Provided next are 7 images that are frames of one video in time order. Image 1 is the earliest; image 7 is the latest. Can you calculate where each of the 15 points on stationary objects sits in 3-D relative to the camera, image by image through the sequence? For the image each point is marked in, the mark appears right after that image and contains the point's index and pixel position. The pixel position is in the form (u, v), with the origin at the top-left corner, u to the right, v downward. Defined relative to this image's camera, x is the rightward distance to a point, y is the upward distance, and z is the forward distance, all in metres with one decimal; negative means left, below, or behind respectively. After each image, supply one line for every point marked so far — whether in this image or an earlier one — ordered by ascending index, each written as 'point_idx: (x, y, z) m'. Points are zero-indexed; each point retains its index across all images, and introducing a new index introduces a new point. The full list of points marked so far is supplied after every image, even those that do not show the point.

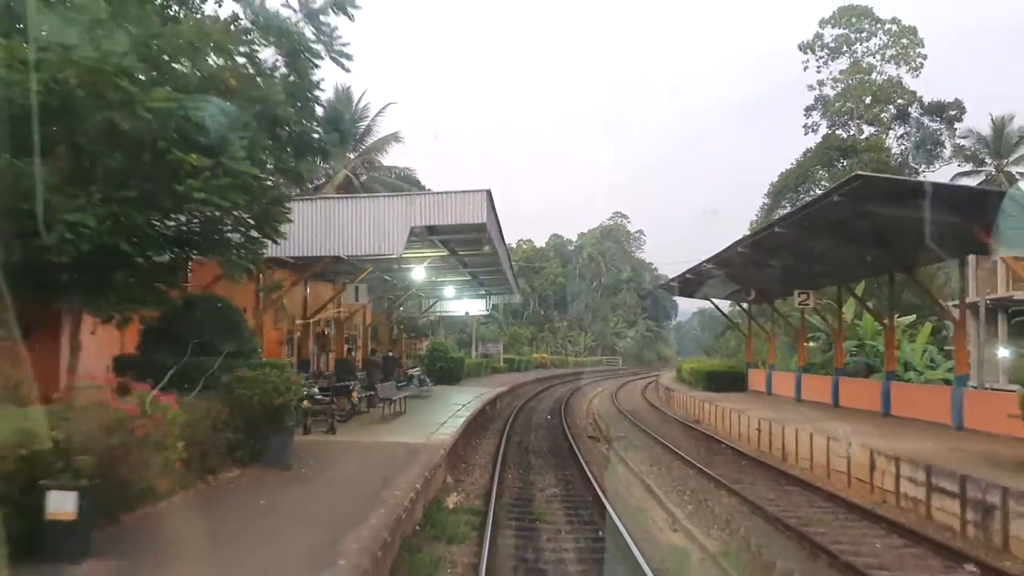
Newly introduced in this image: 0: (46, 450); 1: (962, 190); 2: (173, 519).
0: (-3.1, -1.1, +5.0) m
1: (+7.0, +1.5, +11.4) m
2: (-2.9, -2.0, +6.5) m
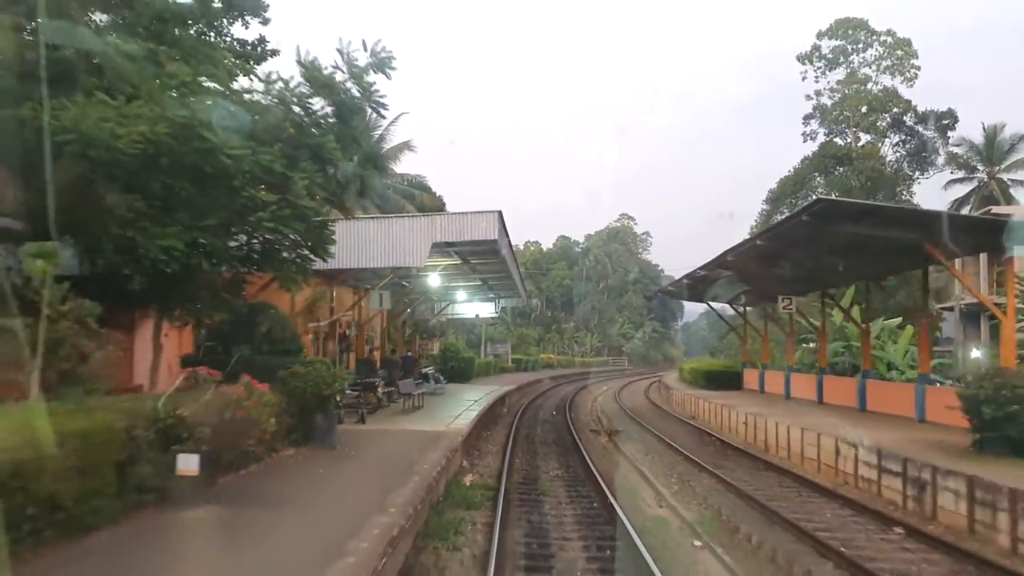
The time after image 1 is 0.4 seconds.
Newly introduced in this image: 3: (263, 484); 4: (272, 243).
0: (-3.0, -1.2, +6.7) m
1: (+7.1, +1.4, +13.0) m
2: (-2.8, -2.1, +8.2) m
3: (-2.7, -2.1, +8.0) m
4: (-3.4, +0.6, +10.6) m
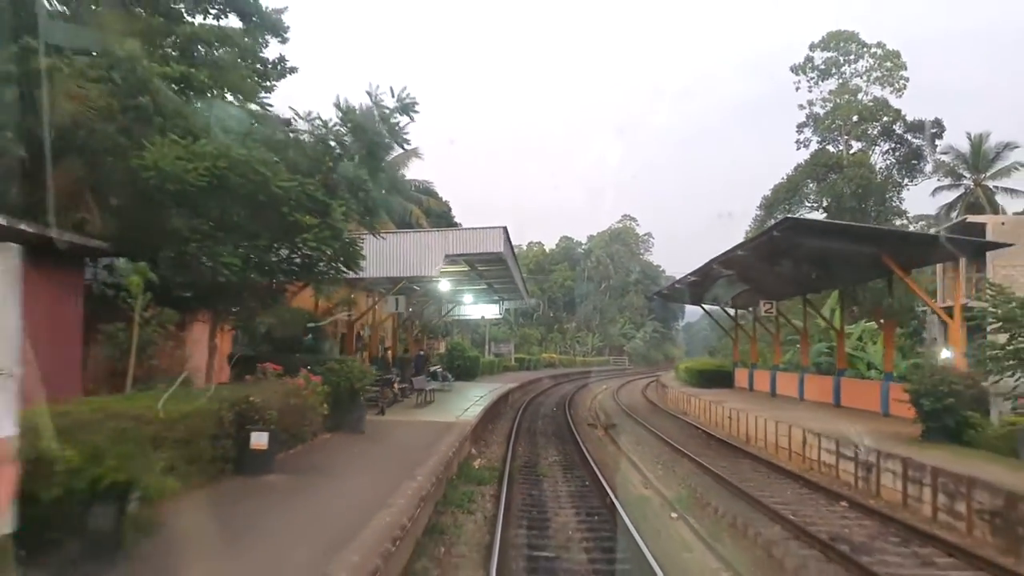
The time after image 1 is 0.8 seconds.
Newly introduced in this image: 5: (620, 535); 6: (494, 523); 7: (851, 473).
0: (-2.9, -1.3, +8.4) m
1: (+7.2, +1.2, +14.7) m
2: (-2.7, -2.2, +9.9) m
3: (-2.6, -2.2, +9.7) m
4: (-3.4, +0.5, +12.3) m
5: (+1.4, -3.1, +9.3) m
6: (-0.2, -3.0, +9.4) m
7: (+5.9, -3.2, +12.8) m
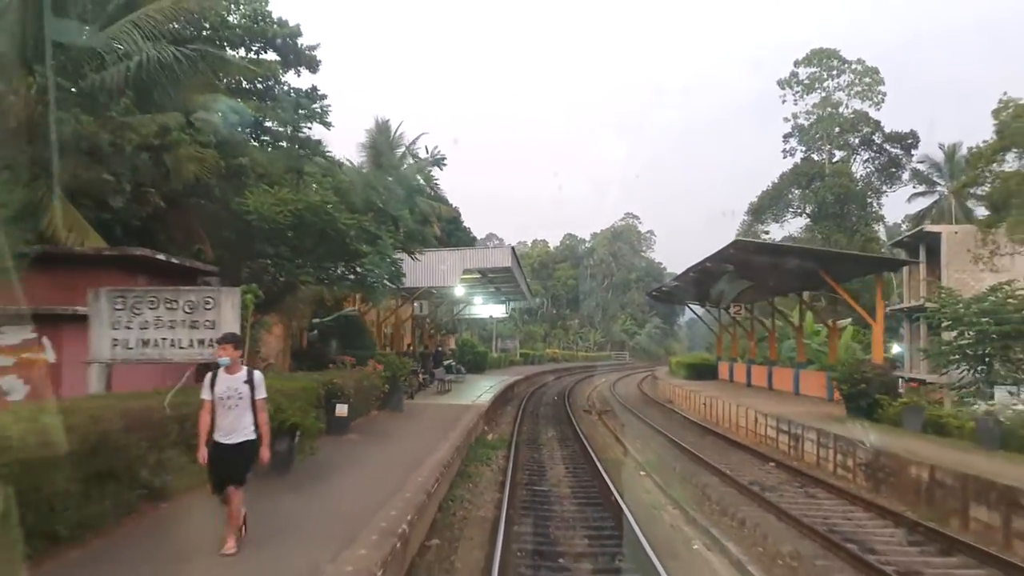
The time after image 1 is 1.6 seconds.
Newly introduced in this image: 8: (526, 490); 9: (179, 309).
0: (-2.8, -1.6, +11.8) m
1: (+7.4, +1.0, +18.0) m
2: (-2.6, -2.5, +13.3) m
3: (-2.5, -2.5, +13.1) m
4: (-3.2, +0.3, +15.7) m
5: (+1.5, -3.4, +12.7) m
6: (-0.1, -3.2, +12.8) m
7: (+6.0, -3.4, +16.2) m
8: (+0.2, -3.2, +11.7) m
9: (-3.6, -0.2, +7.9) m
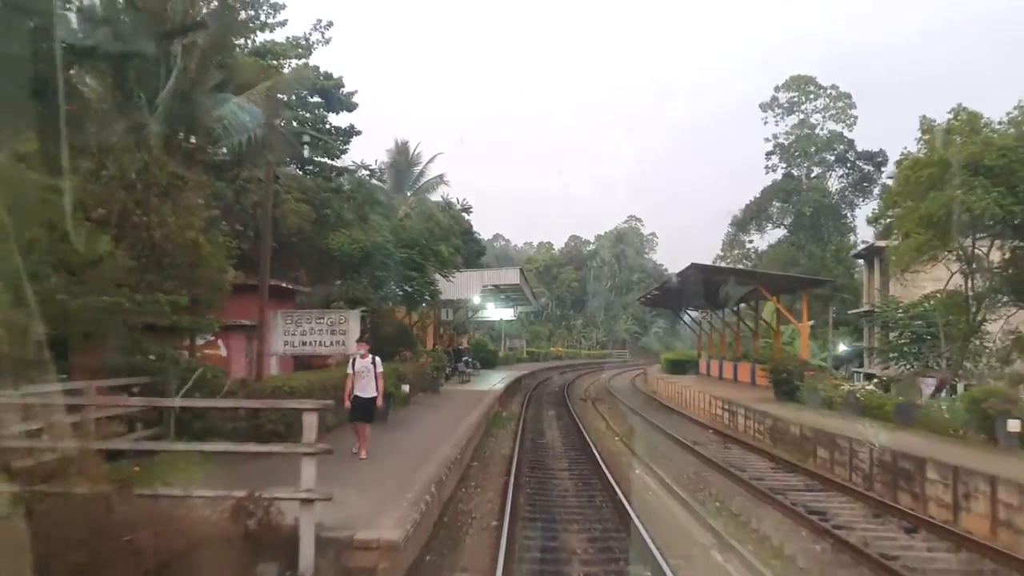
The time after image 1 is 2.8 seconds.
0: (-2.6, -2.0, +17.1) m
1: (+7.6, +0.6, +23.2) m
2: (-2.4, -2.9, +18.7) m
3: (-2.3, -2.9, +18.4) m
4: (-3.0, -0.1, +21.0) m
5: (+1.7, -3.8, +18.0) m
6: (+0.1, -3.6, +18.1) m
7: (+6.3, -3.8, +21.4) m
8: (+0.4, -3.6, +17.0) m
9: (-3.4, -0.6, +13.2) m
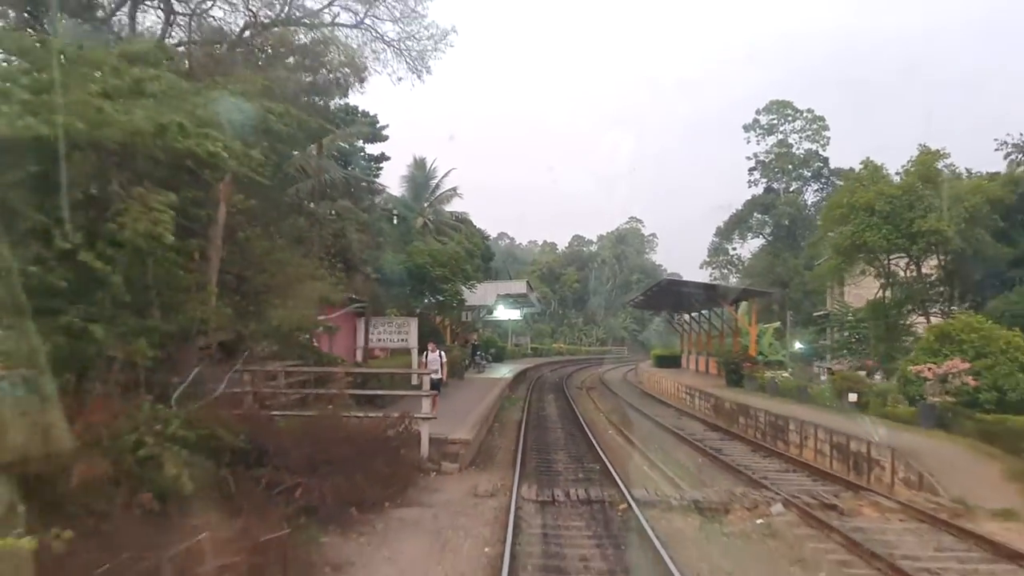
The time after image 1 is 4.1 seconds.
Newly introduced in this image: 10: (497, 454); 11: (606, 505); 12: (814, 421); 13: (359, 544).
0: (-2.3, -2.3, +23.0) m
1: (+7.9, +0.3, +29.1) m
2: (-2.1, -3.2, +24.6) m
3: (-2.0, -3.2, +24.4) m
4: (-2.7, -0.5, +26.9) m
5: (+2.0, -4.1, +23.9) m
6: (+0.4, -4.0, +24.0) m
7: (+6.6, -4.2, +27.3) m
8: (+0.7, -4.0, +22.9) m
9: (-3.1, -1.0, +19.2) m
10: (-0.3, -3.3, +14.5) m
11: (+1.2, -2.9, +9.8) m
12: (+6.8, -3.0, +16.5) m
13: (-1.6, -2.7, +7.7) m
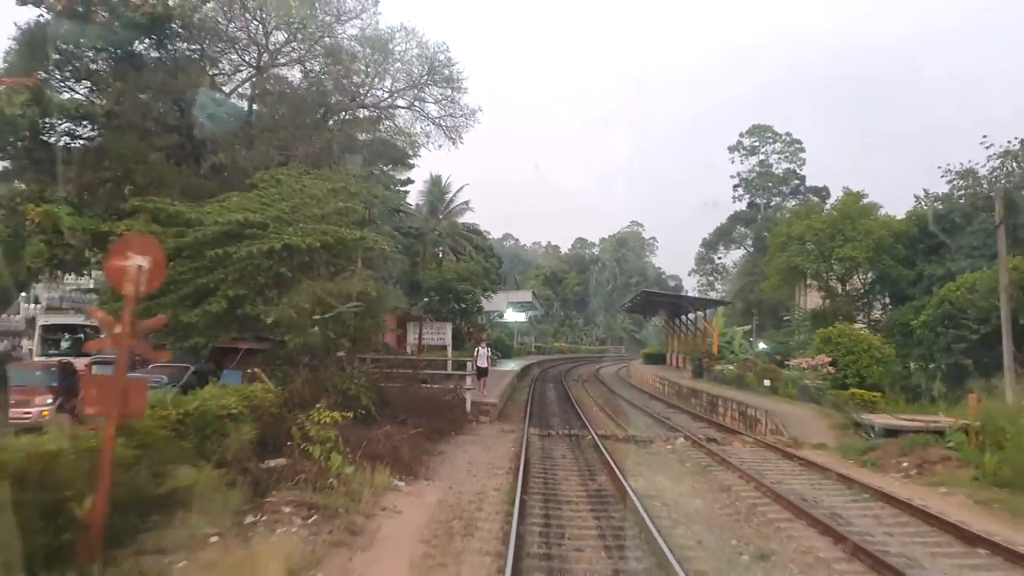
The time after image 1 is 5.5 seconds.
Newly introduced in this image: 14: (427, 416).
0: (-2.0, -2.8, +29.8) m
1: (+8.4, -0.2, +35.8) m
2: (-1.8, -3.7, +31.3) m
3: (-1.6, -3.7, +31.1) m
4: (-2.3, -0.9, +33.6) m
5: (+2.3, -4.6, +30.6) m
6: (+0.7, -4.5, +30.7) m
7: (+6.9, -4.7, +34.0) m
8: (+1.0, -4.5, +29.6) m
9: (-2.8, -1.4, +25.9) m
10: (0.0, -3.8, +21.2) m
11: (+1.5, -3.4, +16.5) m
12: (+7.1, -3.5, +23.2) m
13: (-1.3, -3.1, +14.4) m
14: (-1.8, -2.8, +15.7) m
